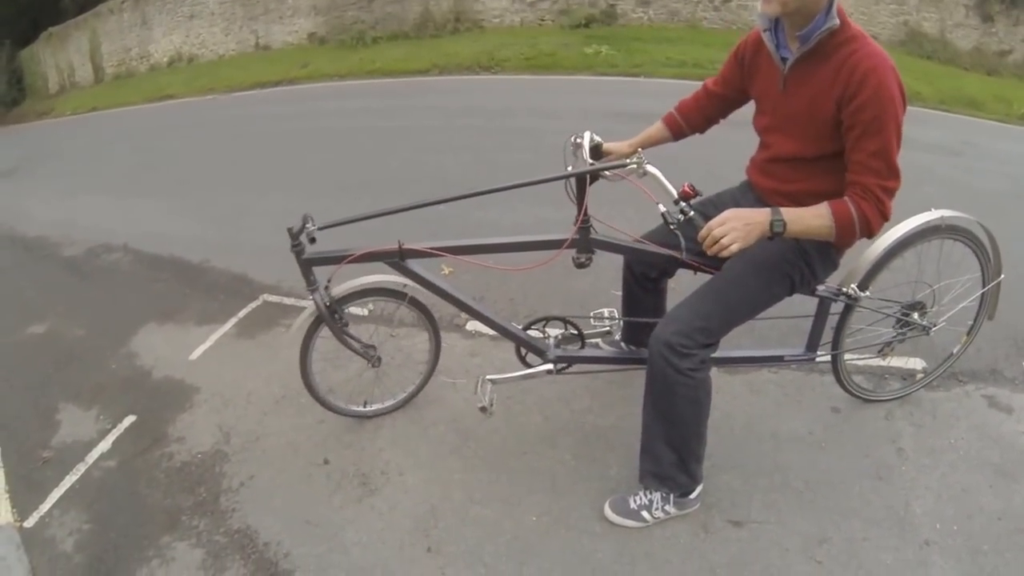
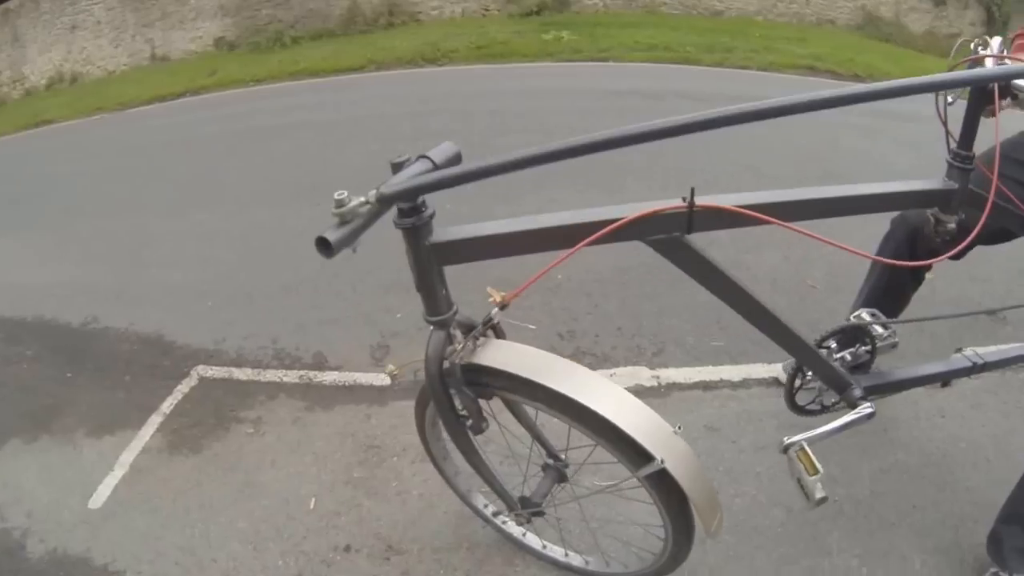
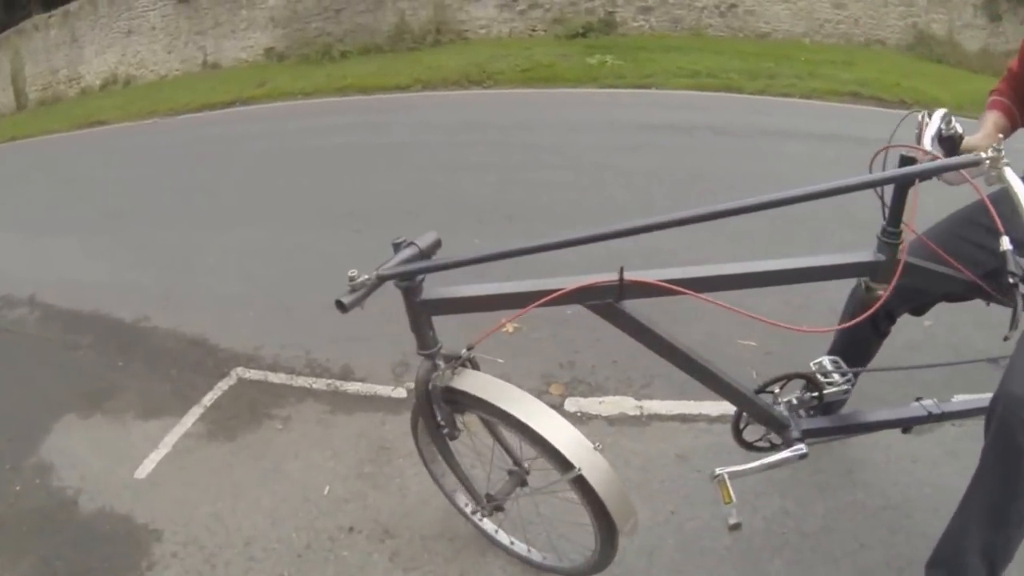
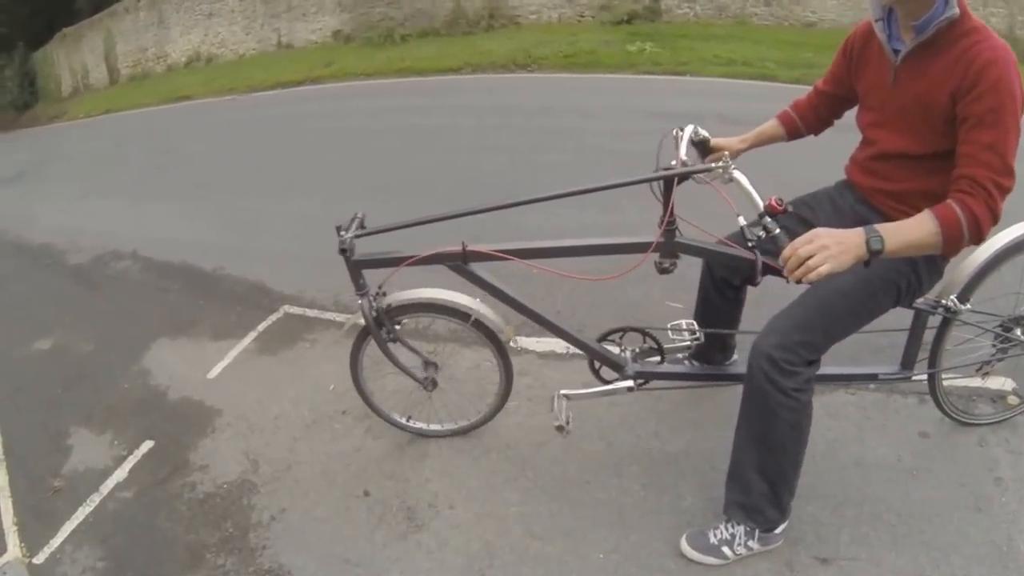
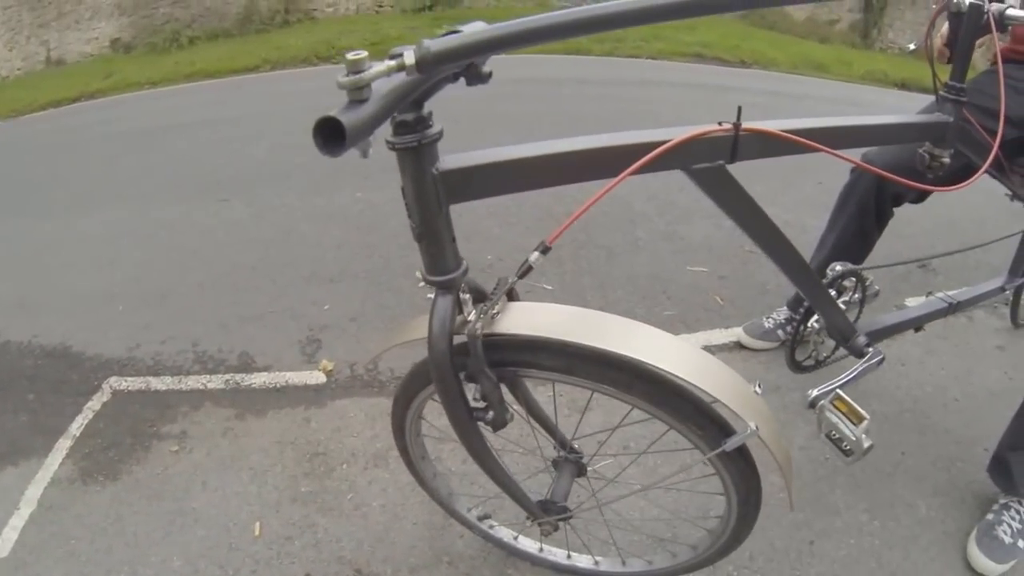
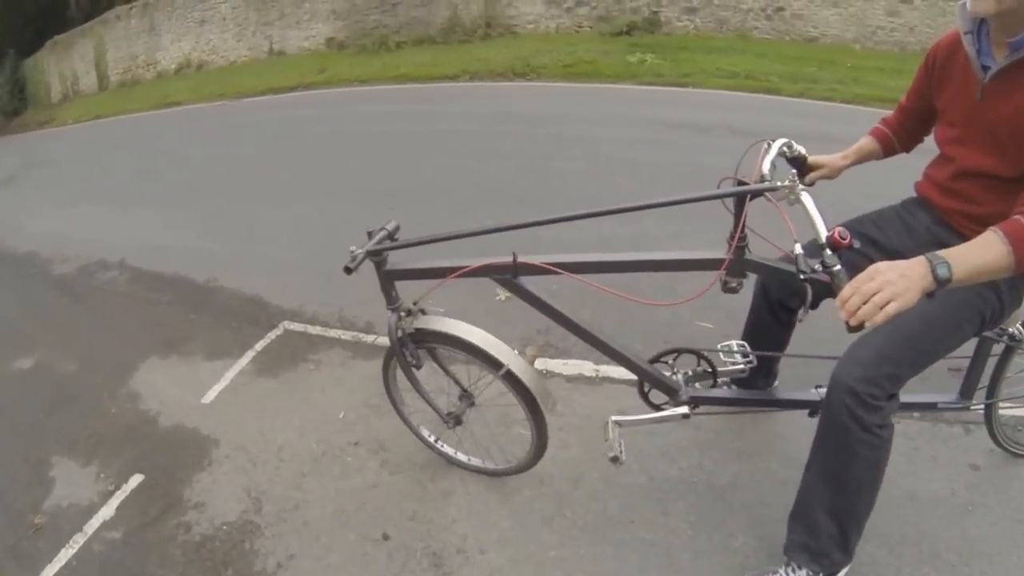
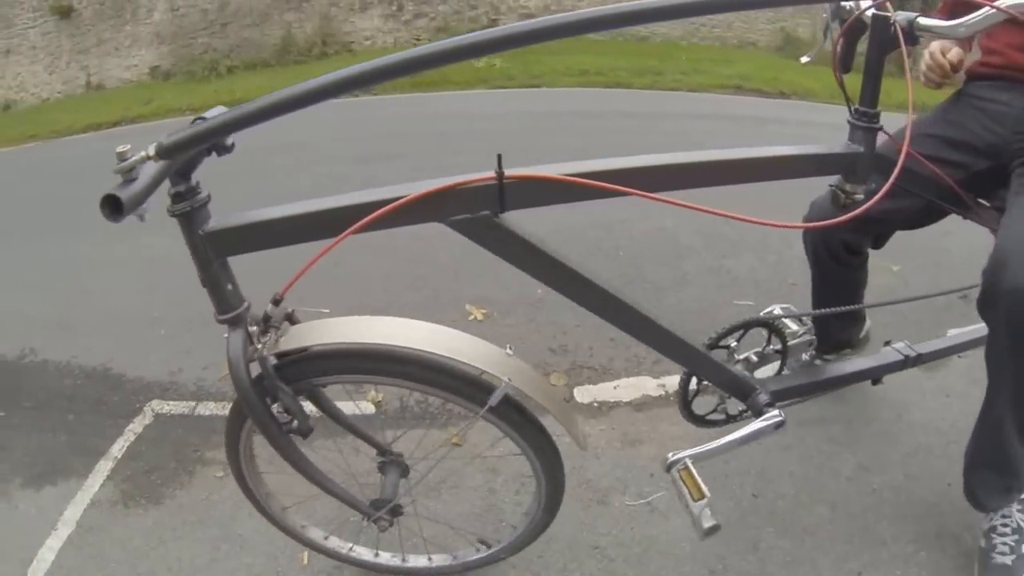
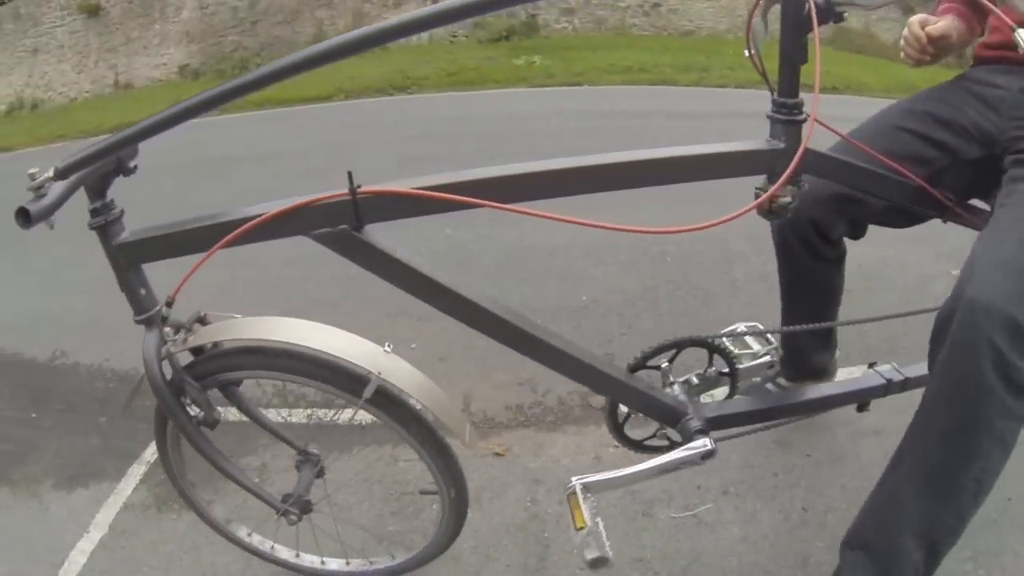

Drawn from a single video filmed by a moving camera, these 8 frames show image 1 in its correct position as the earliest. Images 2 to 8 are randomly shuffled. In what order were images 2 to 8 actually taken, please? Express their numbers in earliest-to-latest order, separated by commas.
4, 6, 3, 2, 5, 7, 8
